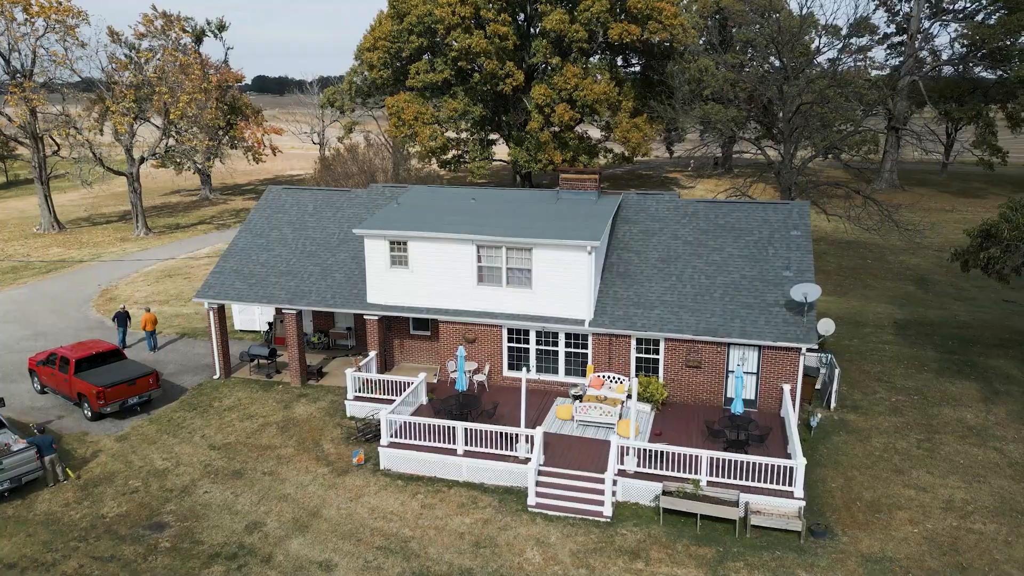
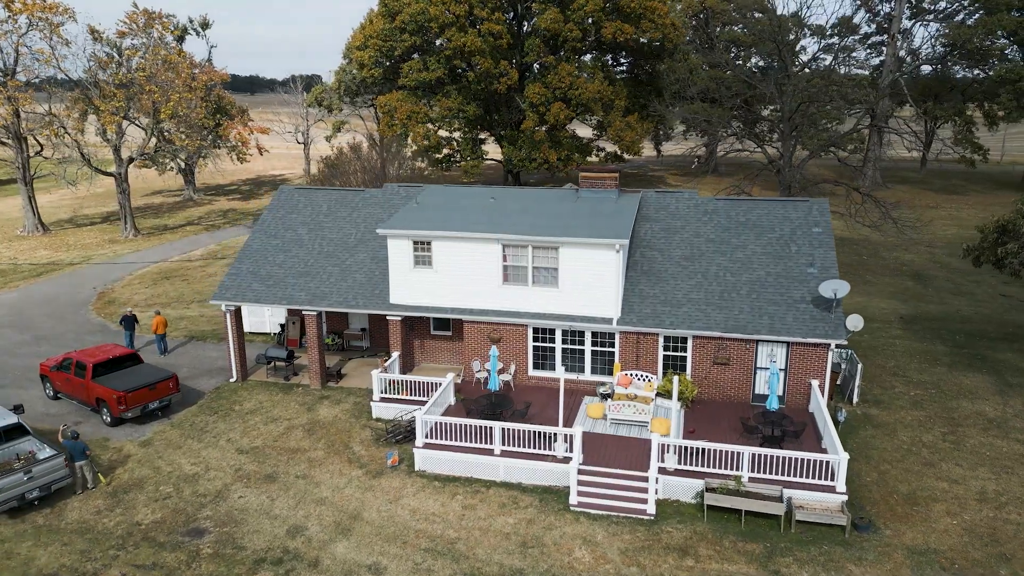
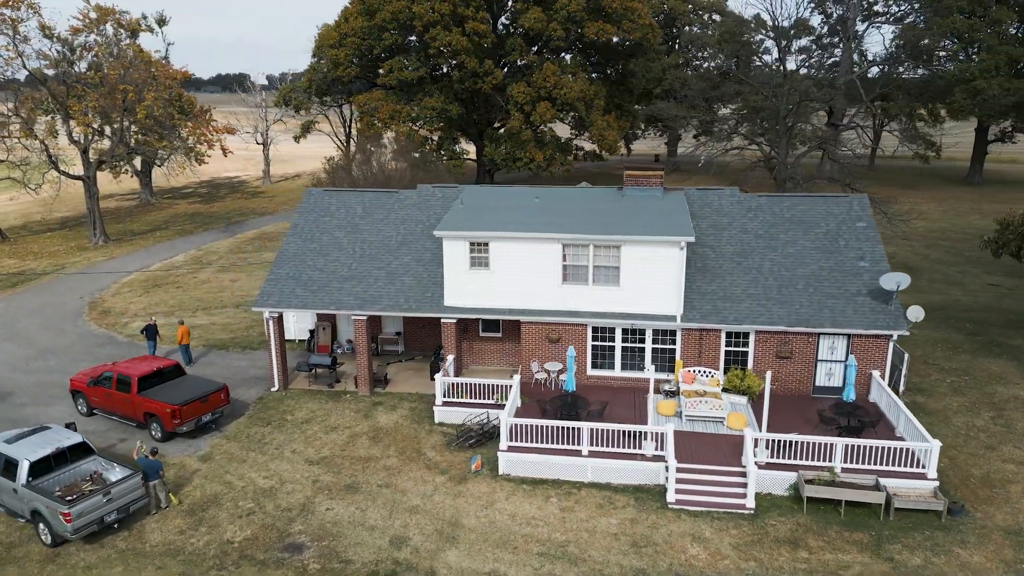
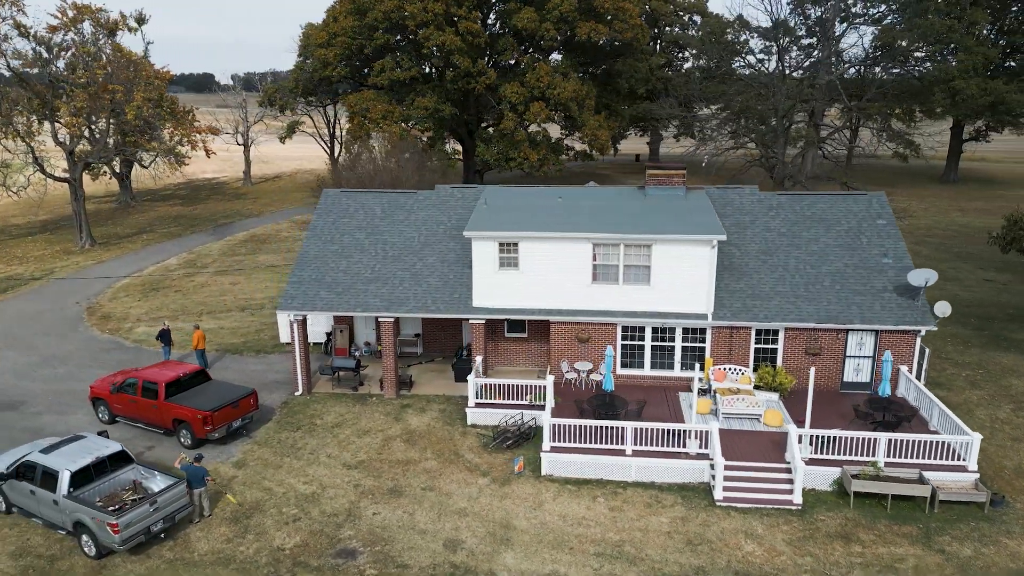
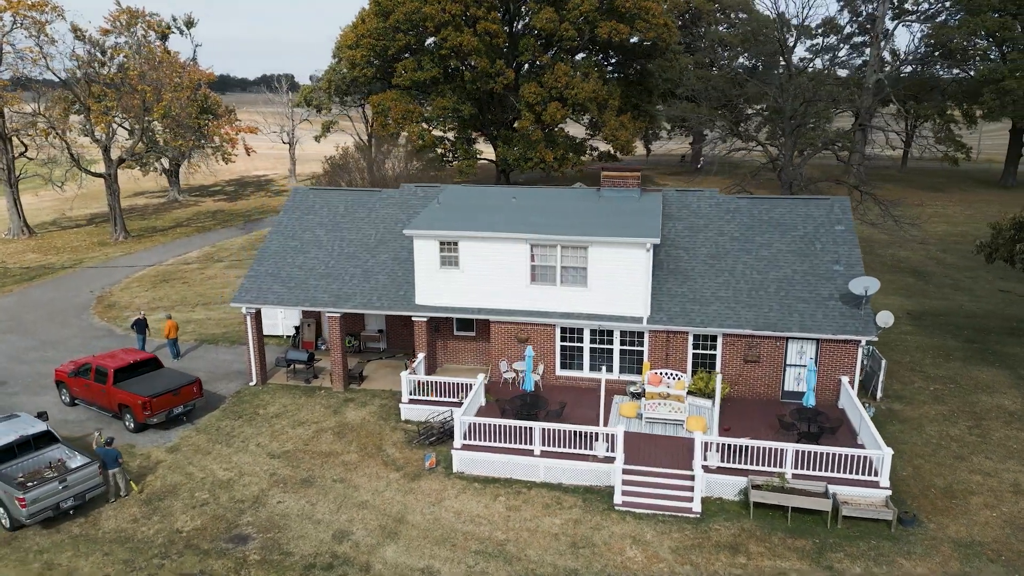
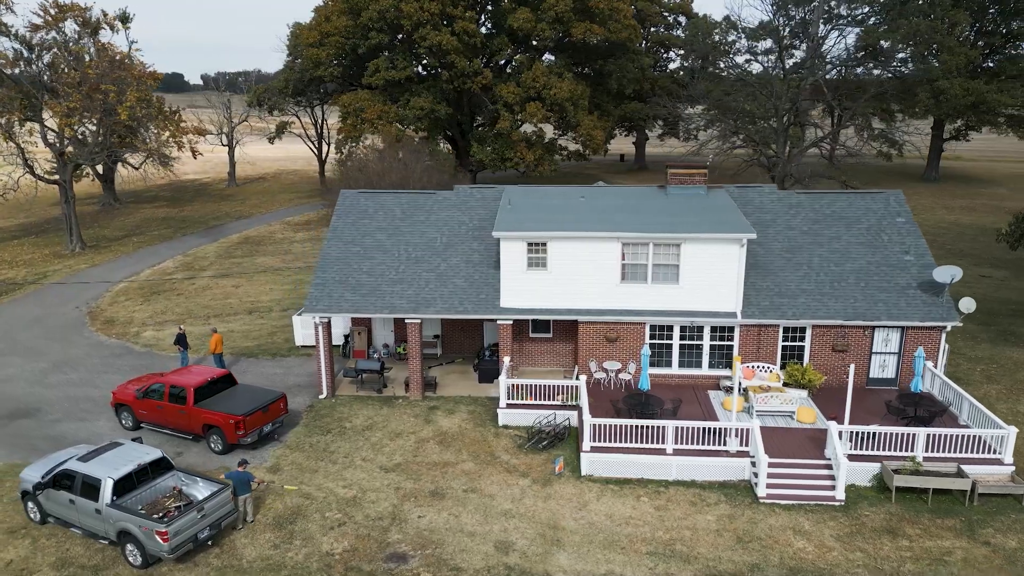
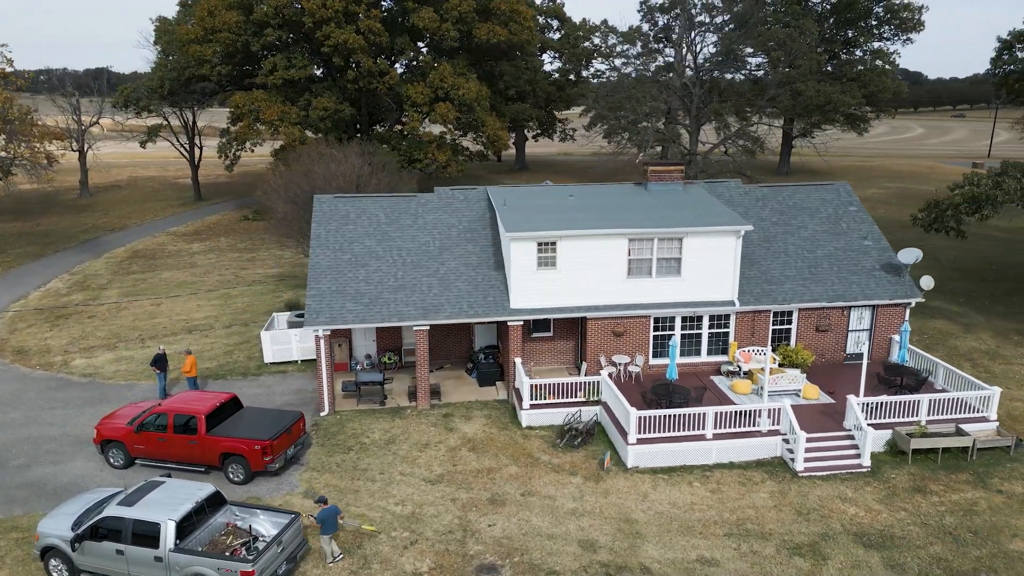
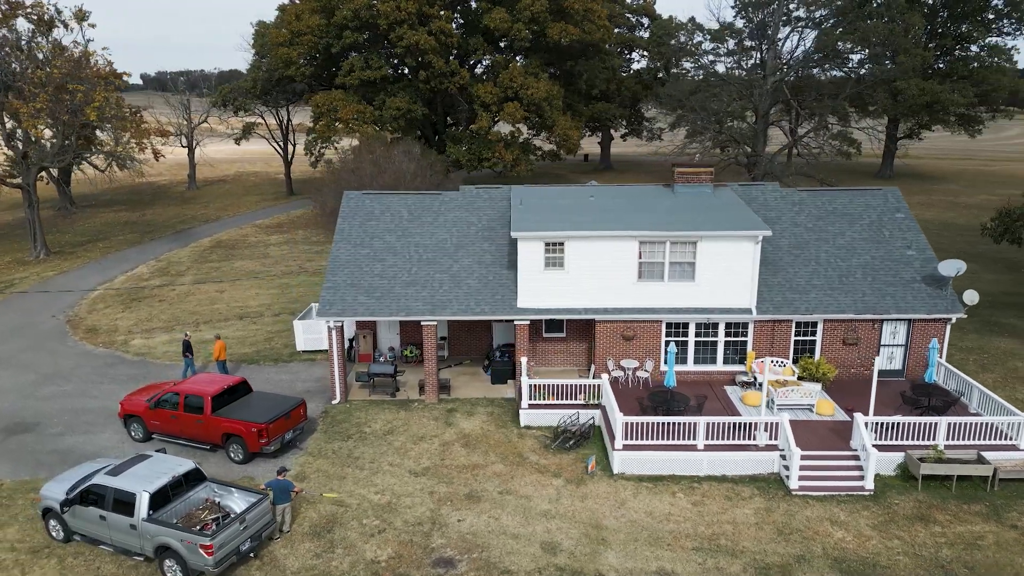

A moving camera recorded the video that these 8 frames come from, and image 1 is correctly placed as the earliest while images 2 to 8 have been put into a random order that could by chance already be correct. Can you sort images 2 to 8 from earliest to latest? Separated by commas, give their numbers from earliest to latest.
2, 5, 3, 4, 6, 8, 7
